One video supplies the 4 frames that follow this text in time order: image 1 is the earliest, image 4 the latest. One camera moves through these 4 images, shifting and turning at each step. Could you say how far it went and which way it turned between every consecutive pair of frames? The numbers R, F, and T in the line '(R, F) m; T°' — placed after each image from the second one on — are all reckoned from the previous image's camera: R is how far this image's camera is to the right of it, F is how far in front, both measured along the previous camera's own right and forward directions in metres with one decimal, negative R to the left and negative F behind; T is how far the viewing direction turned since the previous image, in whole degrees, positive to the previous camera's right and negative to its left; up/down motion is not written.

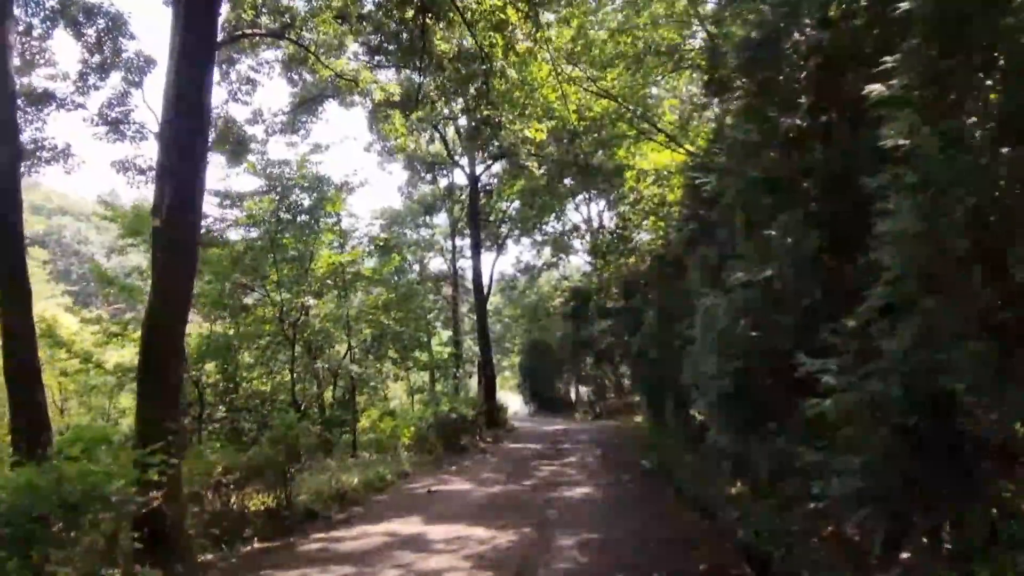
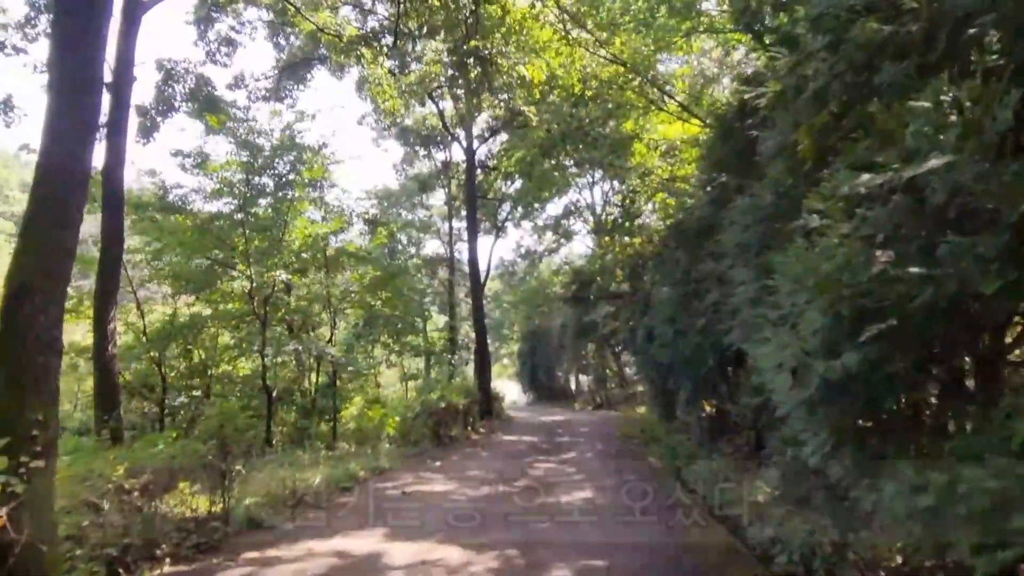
(+0.1, +1.4) m; 0°
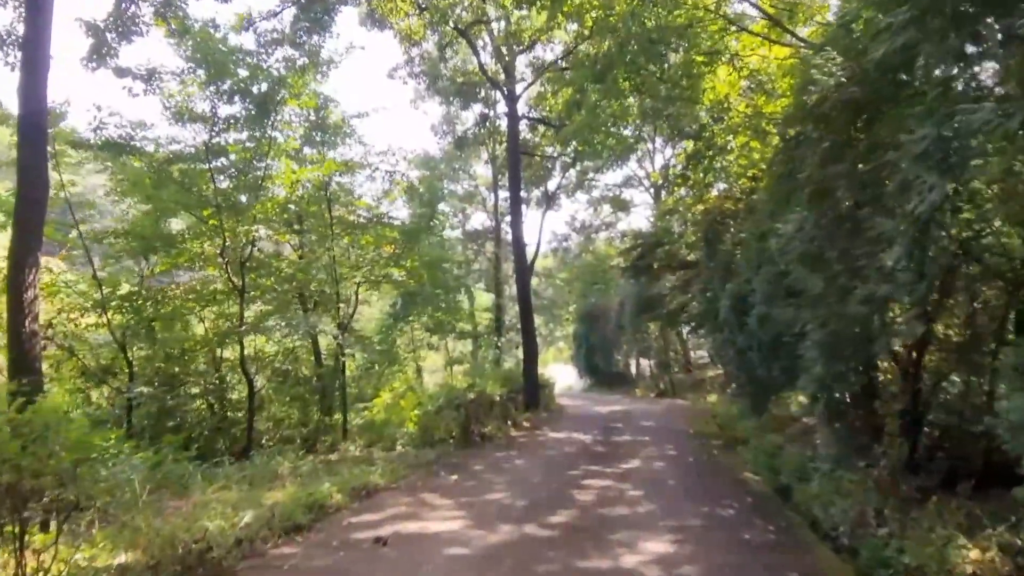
(+0.2, +3.1) m; -4°
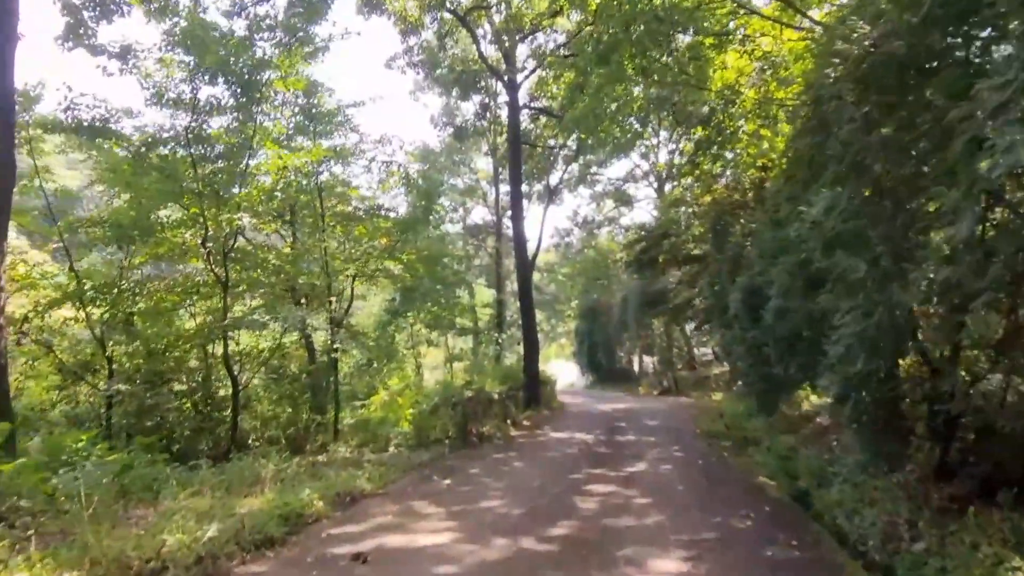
(0.0, +0.6) m; 0°
